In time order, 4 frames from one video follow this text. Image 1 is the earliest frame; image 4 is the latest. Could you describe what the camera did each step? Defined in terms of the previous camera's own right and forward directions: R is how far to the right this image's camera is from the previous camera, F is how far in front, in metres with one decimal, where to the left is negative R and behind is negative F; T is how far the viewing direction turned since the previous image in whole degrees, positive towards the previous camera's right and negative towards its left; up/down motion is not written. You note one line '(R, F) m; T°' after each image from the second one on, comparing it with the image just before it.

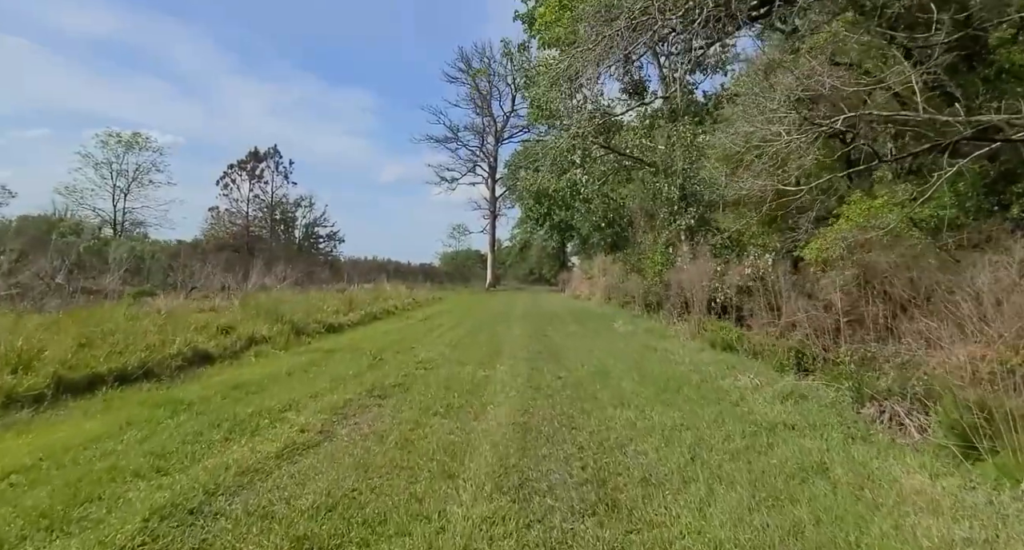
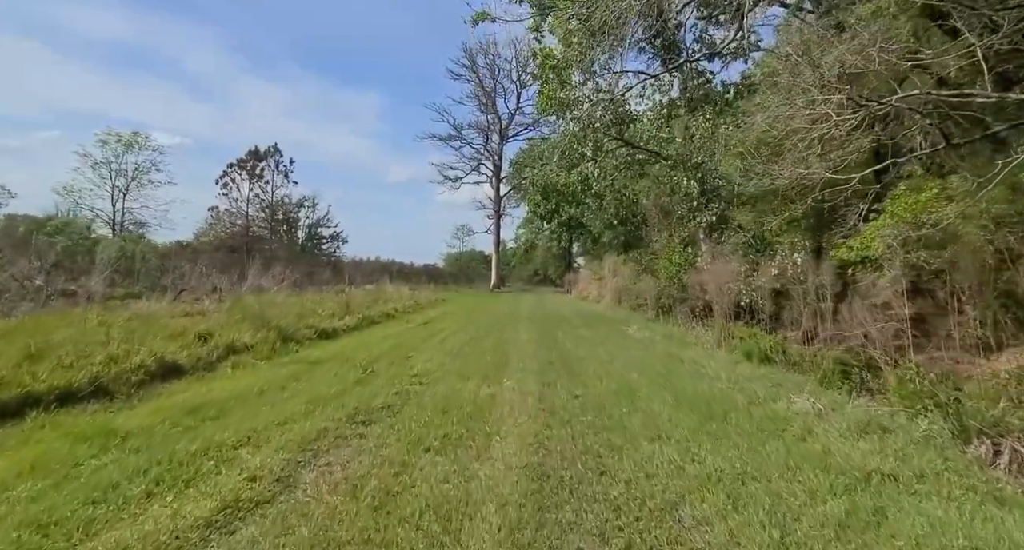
(0.0, +1.1) m; 0°
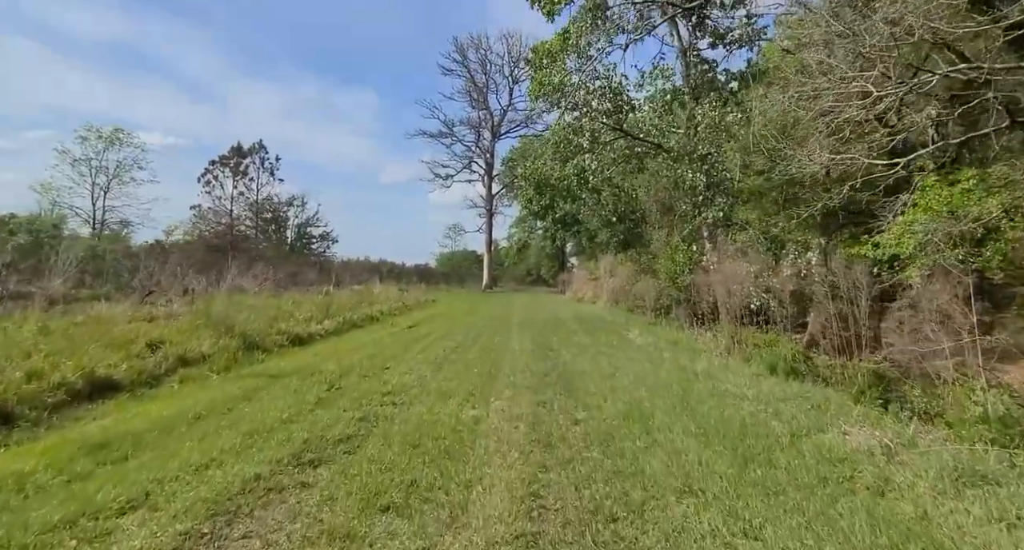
(0.0, +1.1) m; +1°
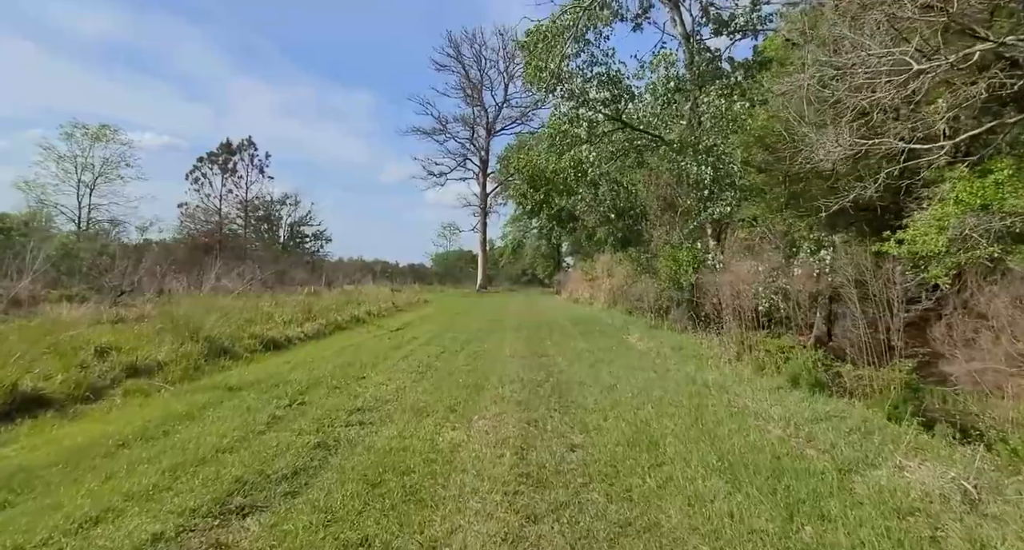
(+0.1, +0.9) m; 0°
